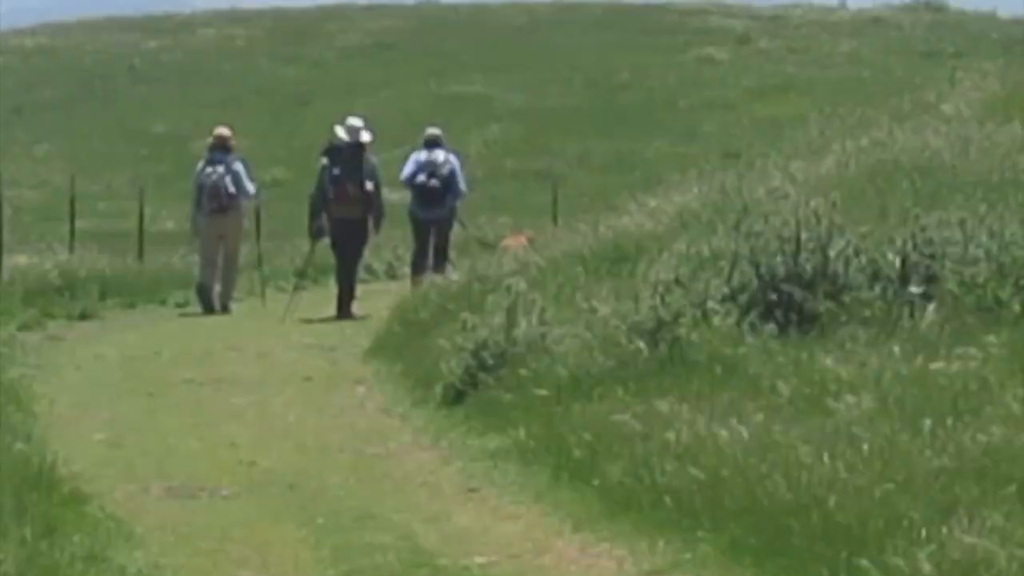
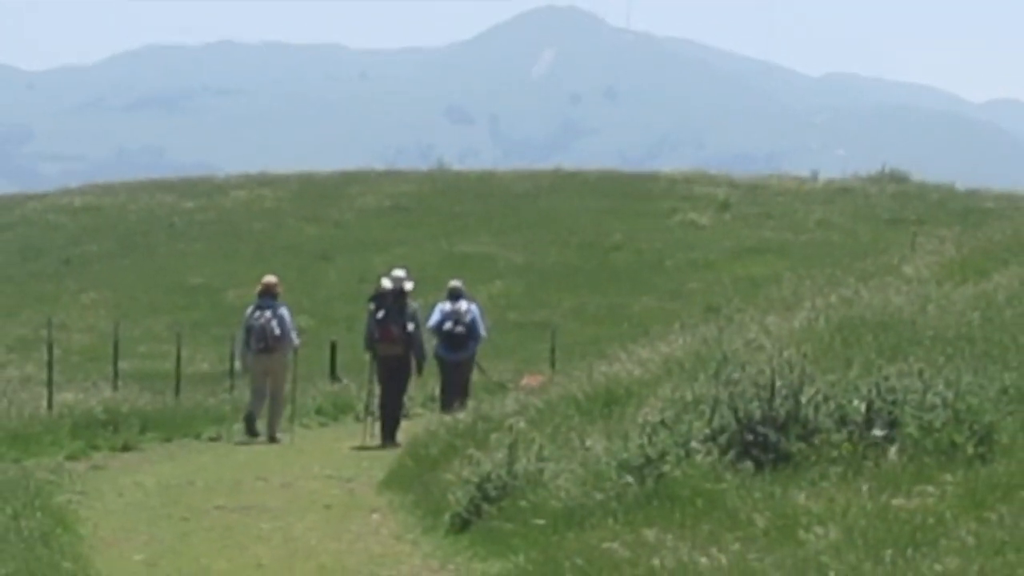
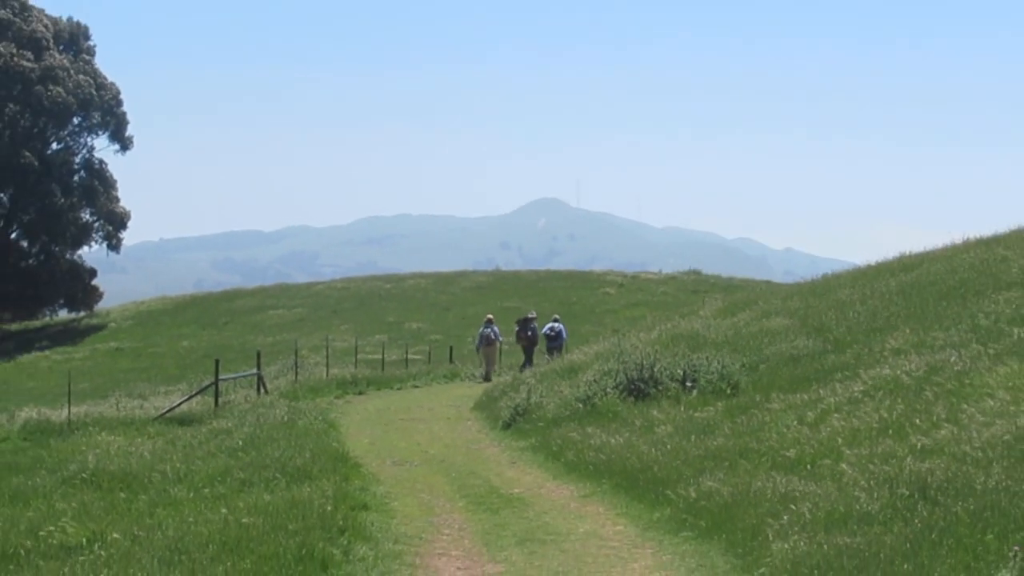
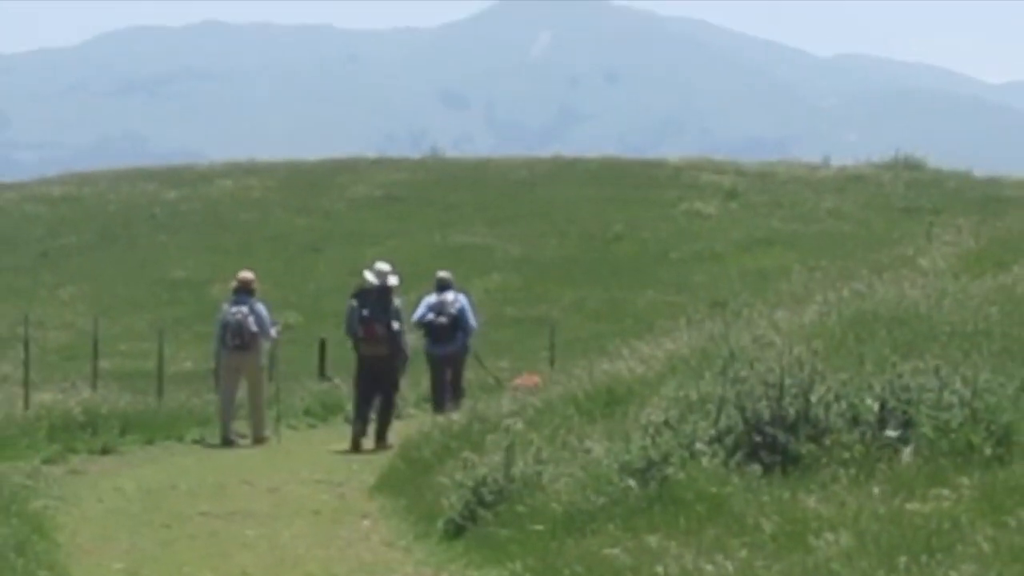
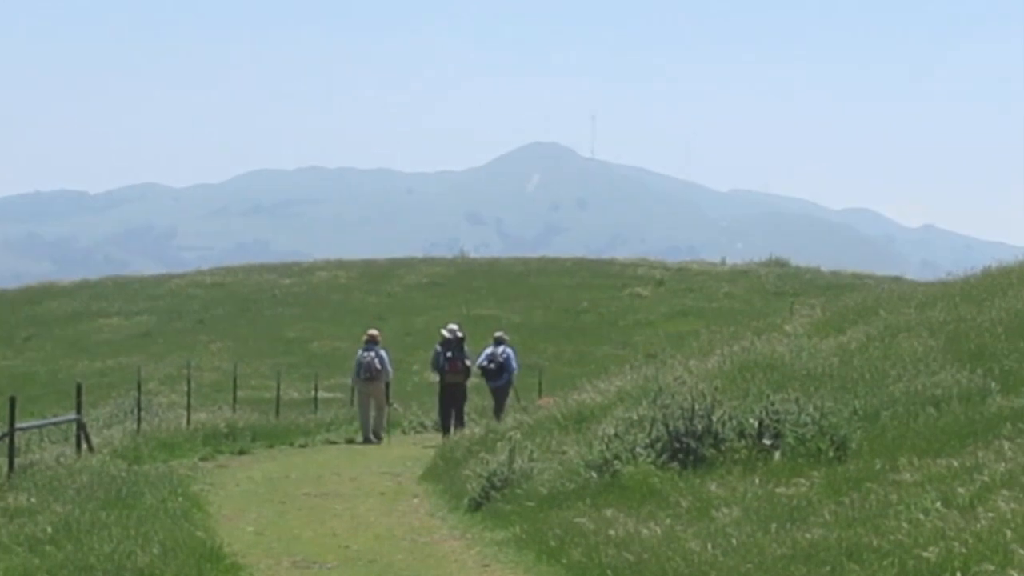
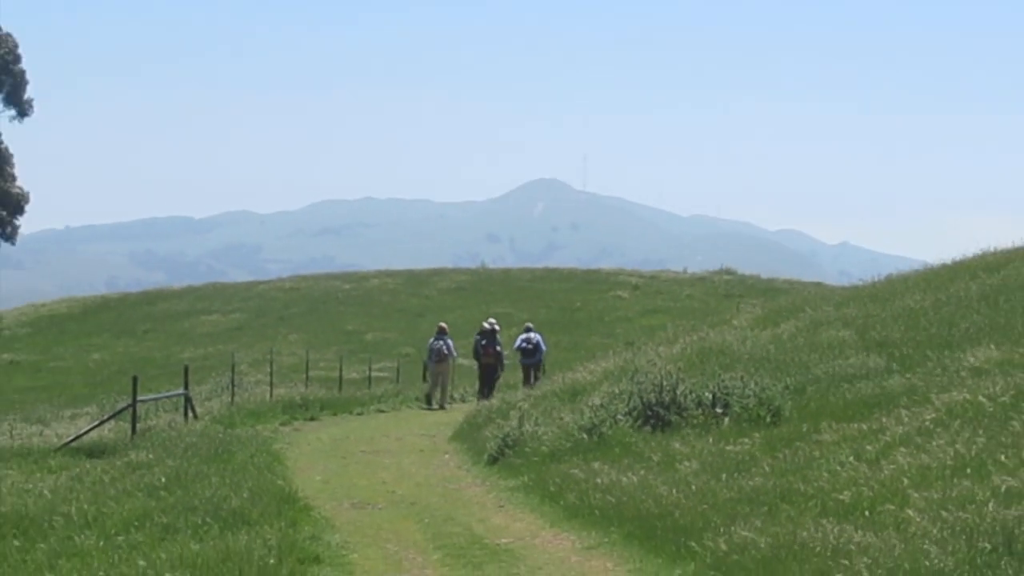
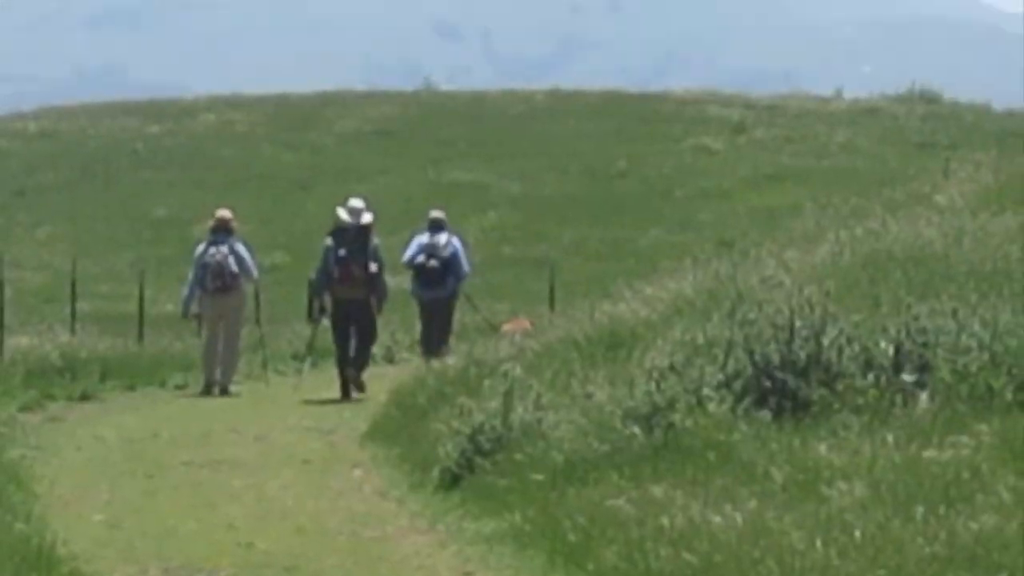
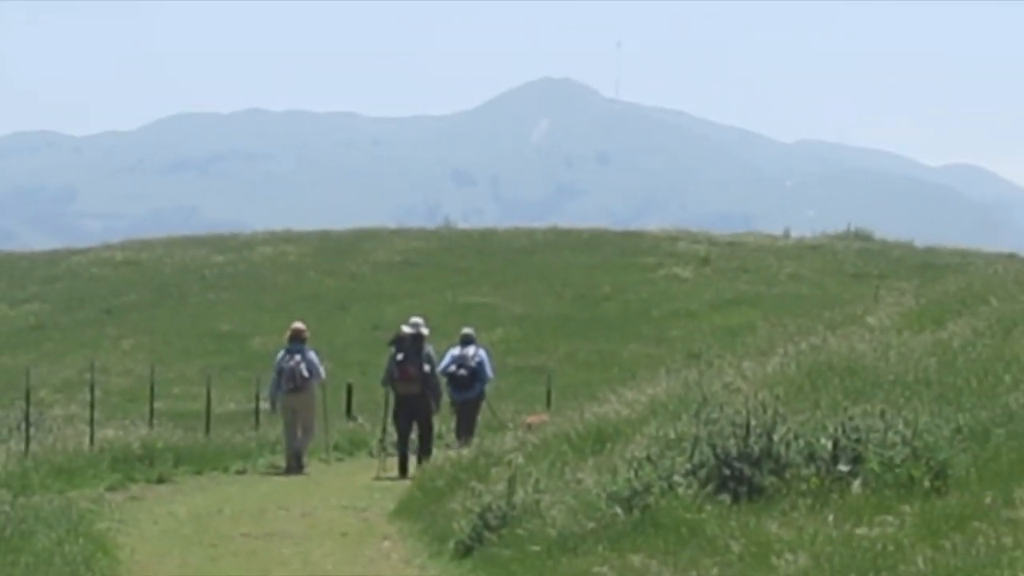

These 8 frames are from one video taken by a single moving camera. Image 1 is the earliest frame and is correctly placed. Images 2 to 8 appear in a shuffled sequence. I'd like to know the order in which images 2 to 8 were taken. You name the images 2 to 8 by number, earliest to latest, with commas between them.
7, 4, 2, 8, 5, 6, 3
